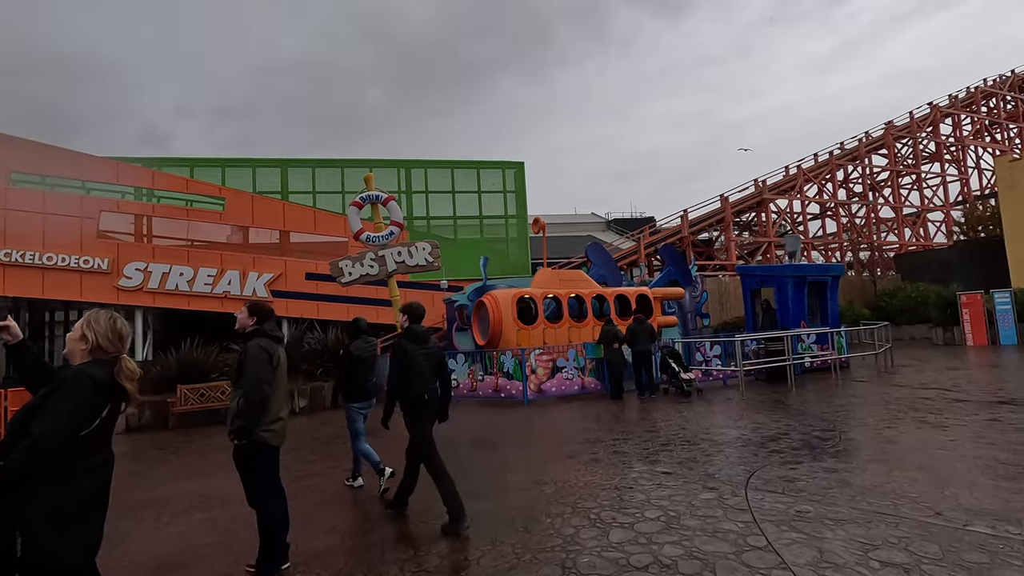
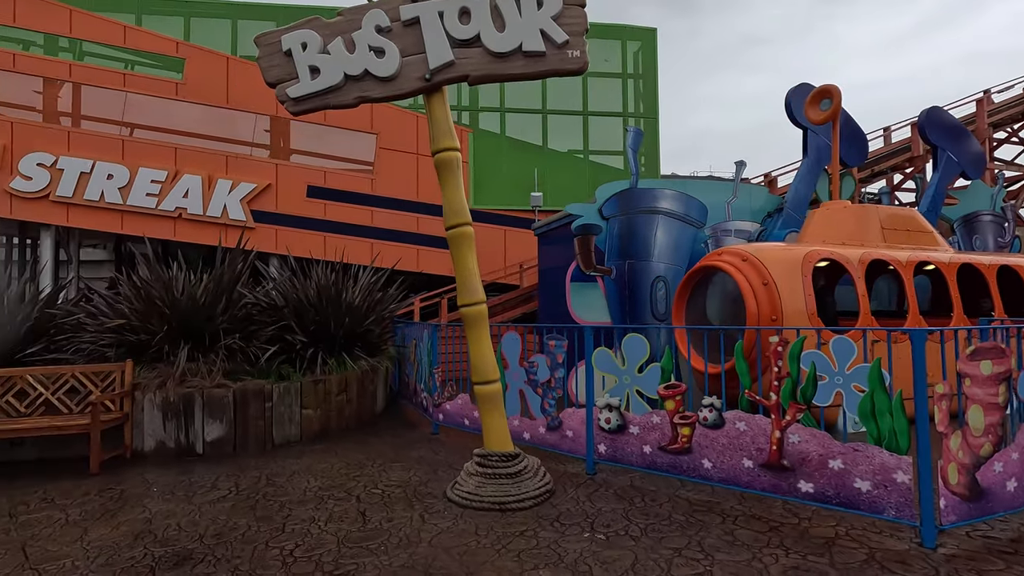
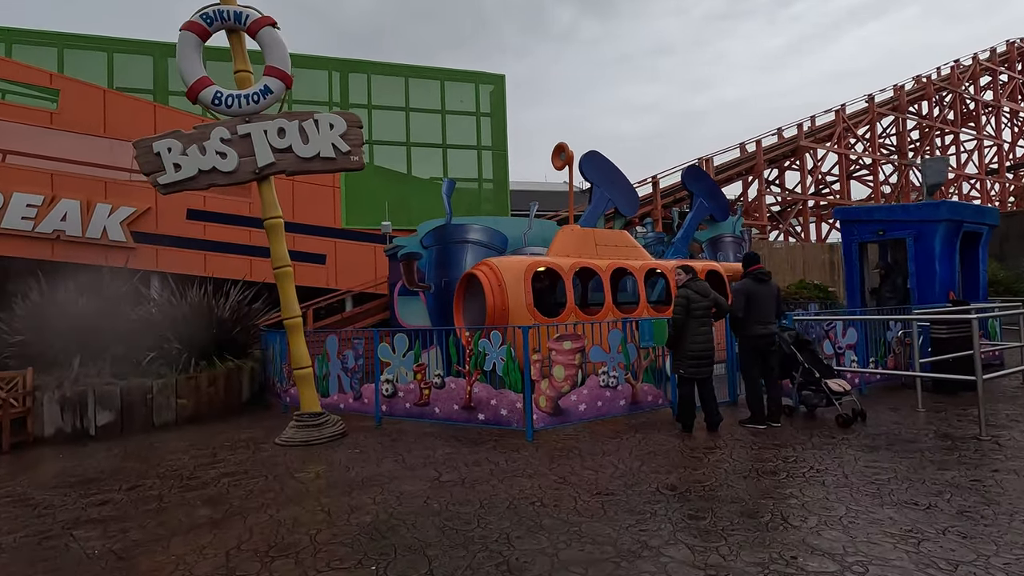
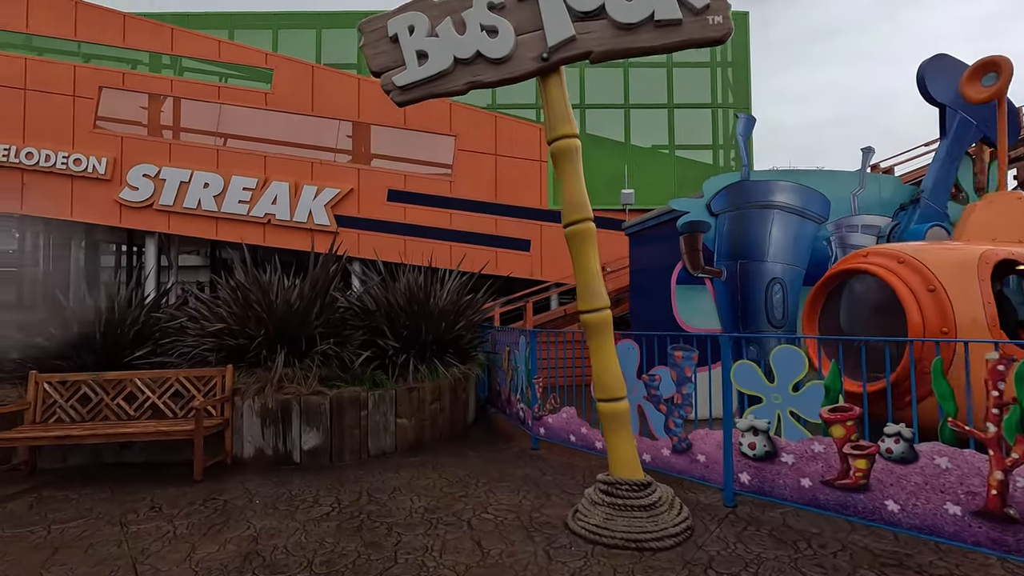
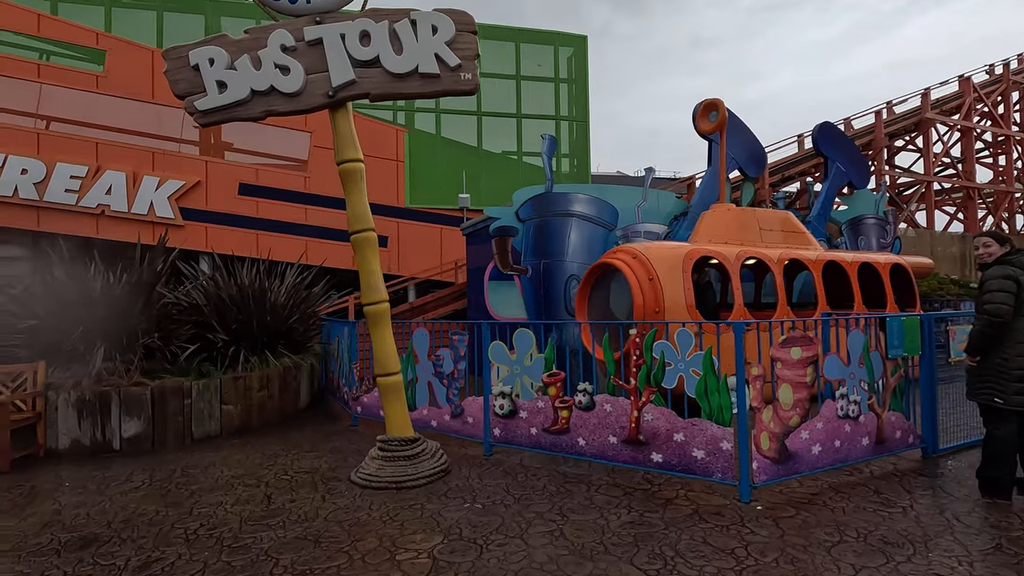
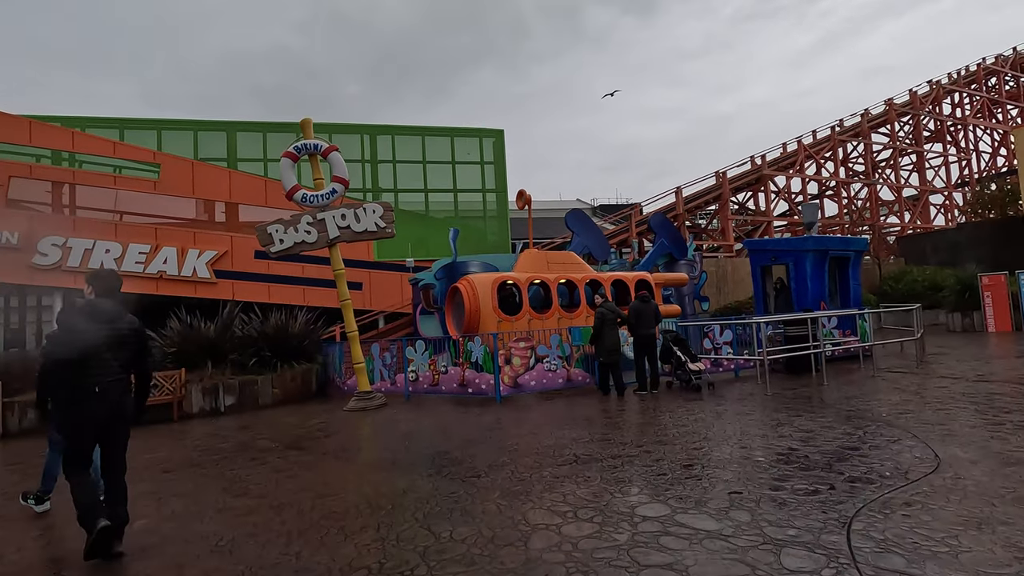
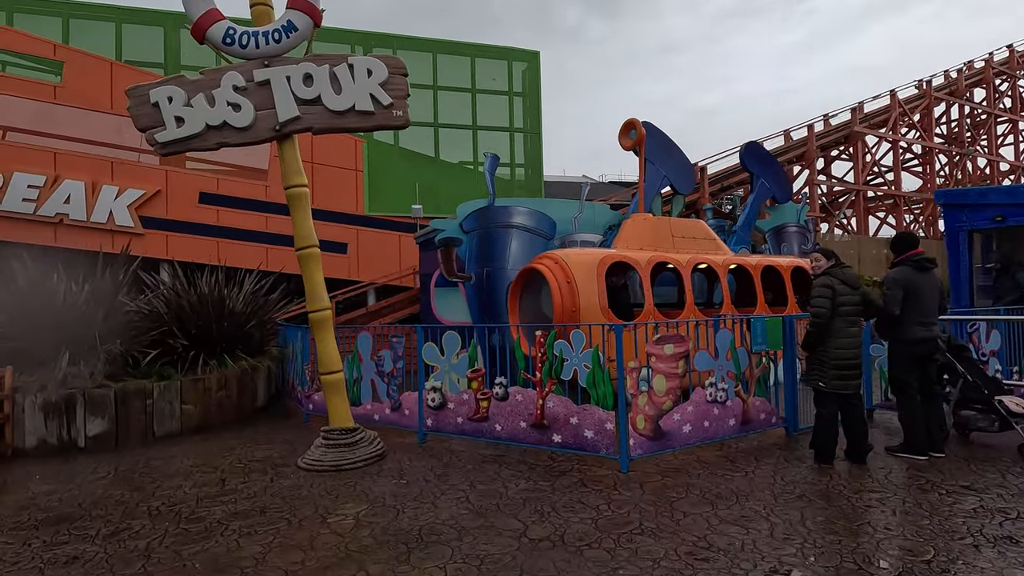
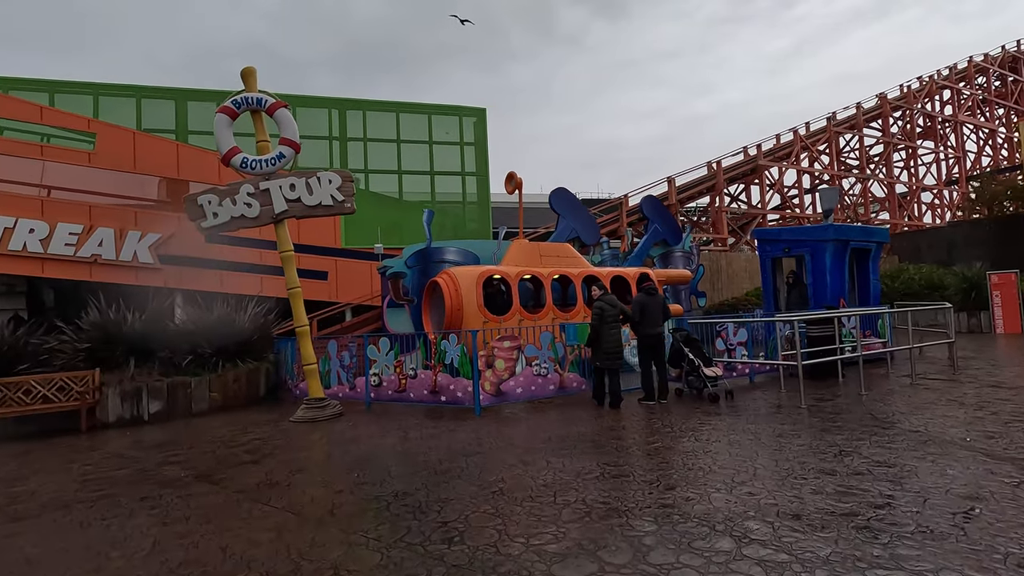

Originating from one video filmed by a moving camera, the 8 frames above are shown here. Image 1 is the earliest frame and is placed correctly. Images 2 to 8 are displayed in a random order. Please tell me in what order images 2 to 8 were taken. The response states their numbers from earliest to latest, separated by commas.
6, 8, 3, 7, 5, 2, 4
